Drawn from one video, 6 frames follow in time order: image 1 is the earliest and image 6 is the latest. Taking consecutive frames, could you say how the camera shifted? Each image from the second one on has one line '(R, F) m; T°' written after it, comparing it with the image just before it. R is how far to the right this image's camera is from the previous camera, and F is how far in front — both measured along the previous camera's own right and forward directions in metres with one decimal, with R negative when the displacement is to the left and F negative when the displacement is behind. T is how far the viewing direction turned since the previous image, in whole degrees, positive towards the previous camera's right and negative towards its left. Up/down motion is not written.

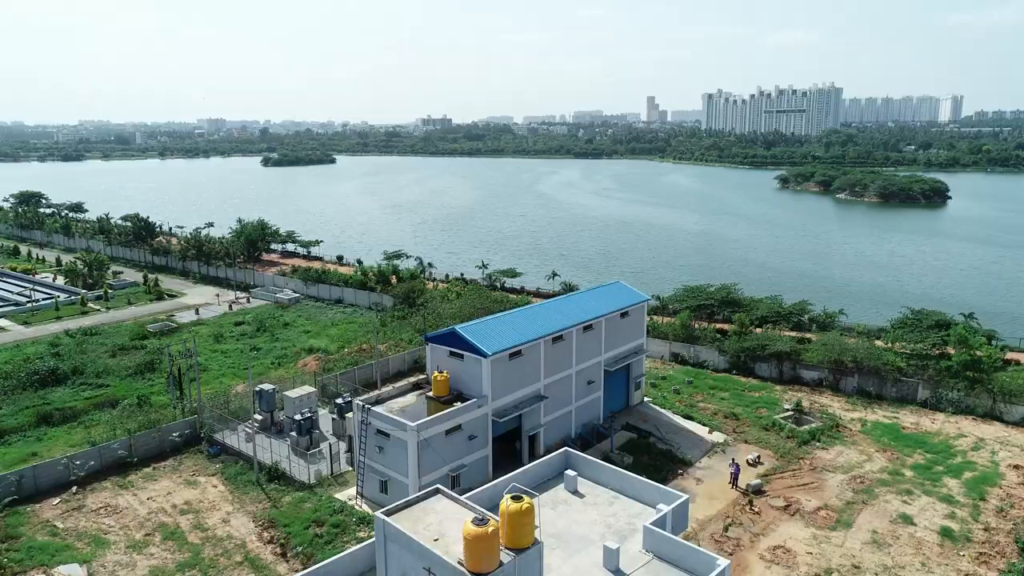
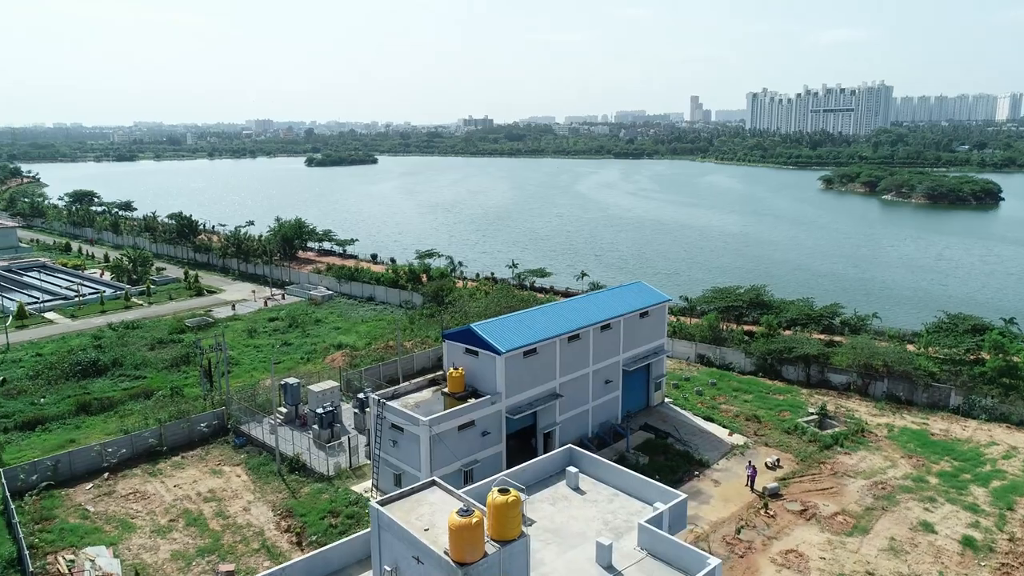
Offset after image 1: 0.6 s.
(+0.6, -0.1) m; -3°
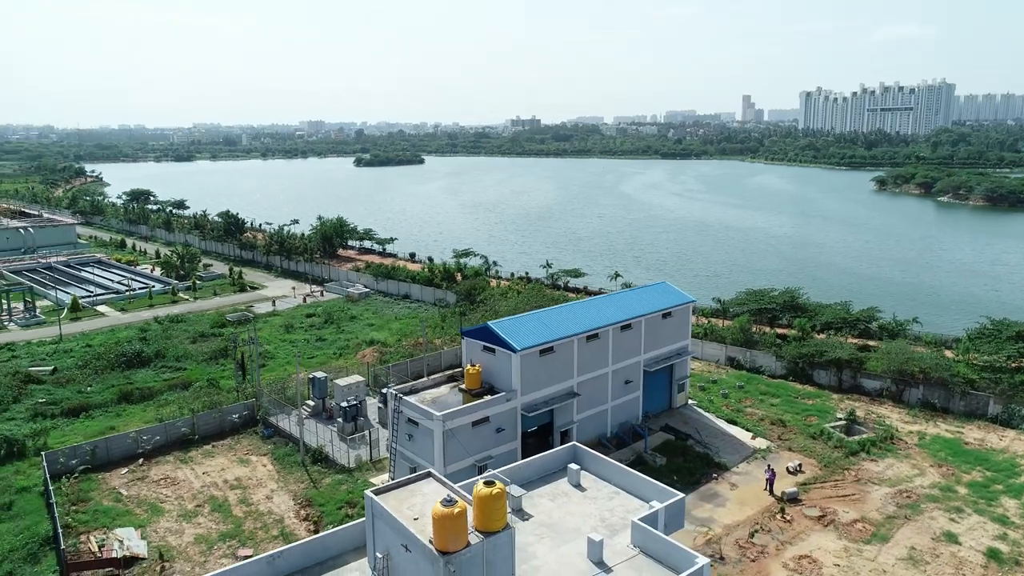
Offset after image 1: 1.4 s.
(+0.7, -0.1) m; -4°
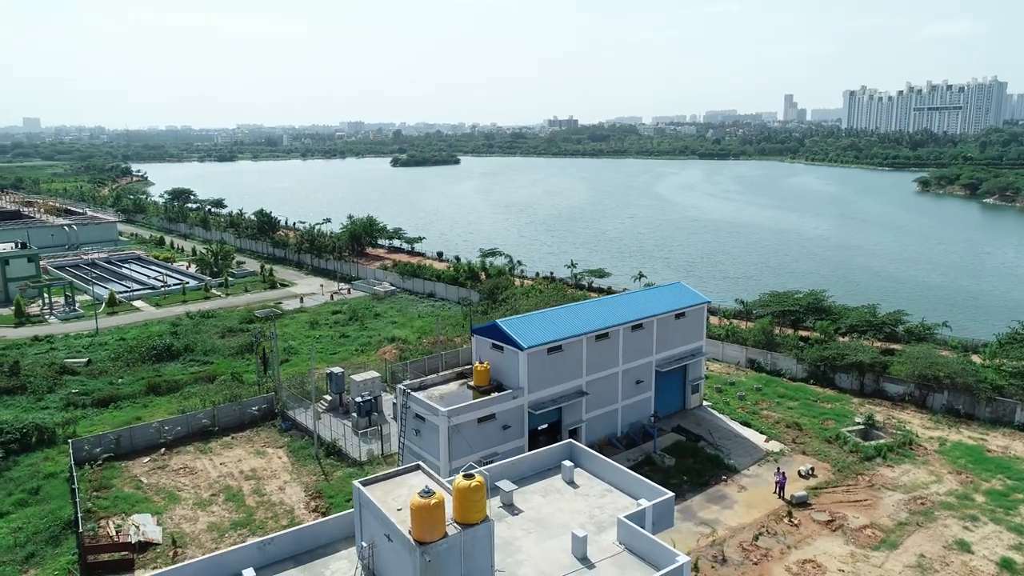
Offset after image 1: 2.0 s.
(+0.7, -0.1) m; -3°
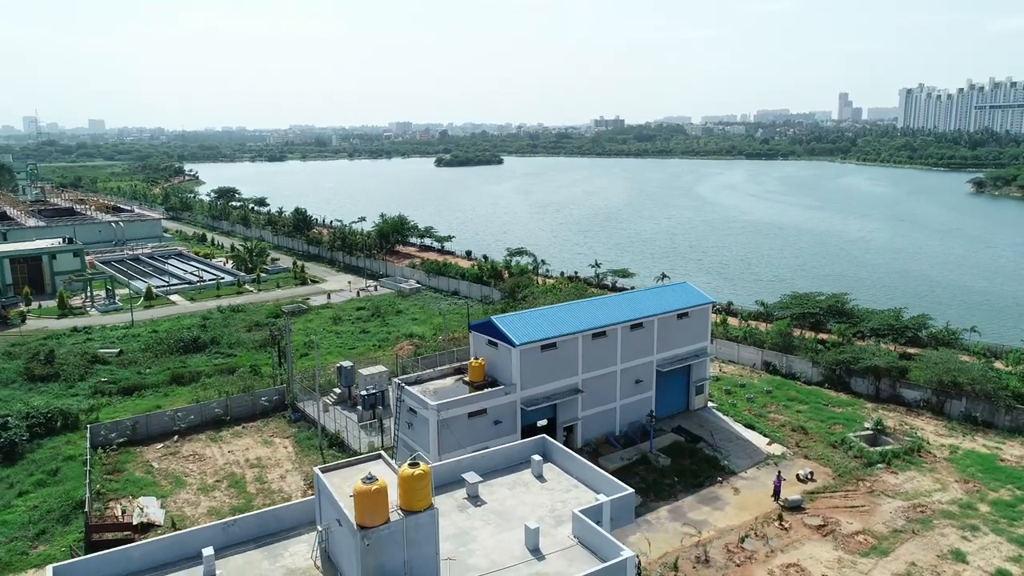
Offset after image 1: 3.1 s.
(+1.3, -0.1) m; -4°
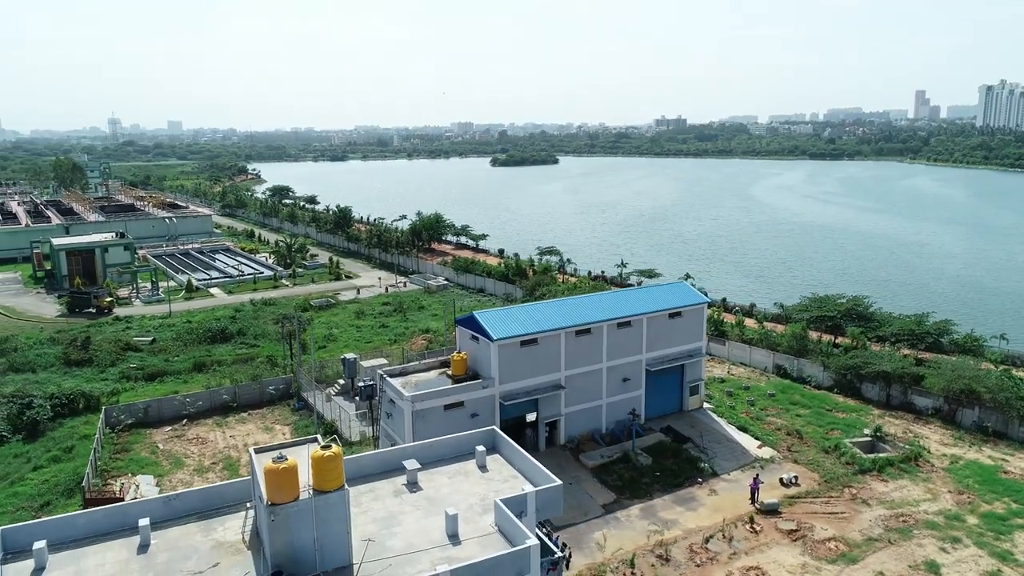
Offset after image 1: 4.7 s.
(+2.0, -0.2) m; -5°
